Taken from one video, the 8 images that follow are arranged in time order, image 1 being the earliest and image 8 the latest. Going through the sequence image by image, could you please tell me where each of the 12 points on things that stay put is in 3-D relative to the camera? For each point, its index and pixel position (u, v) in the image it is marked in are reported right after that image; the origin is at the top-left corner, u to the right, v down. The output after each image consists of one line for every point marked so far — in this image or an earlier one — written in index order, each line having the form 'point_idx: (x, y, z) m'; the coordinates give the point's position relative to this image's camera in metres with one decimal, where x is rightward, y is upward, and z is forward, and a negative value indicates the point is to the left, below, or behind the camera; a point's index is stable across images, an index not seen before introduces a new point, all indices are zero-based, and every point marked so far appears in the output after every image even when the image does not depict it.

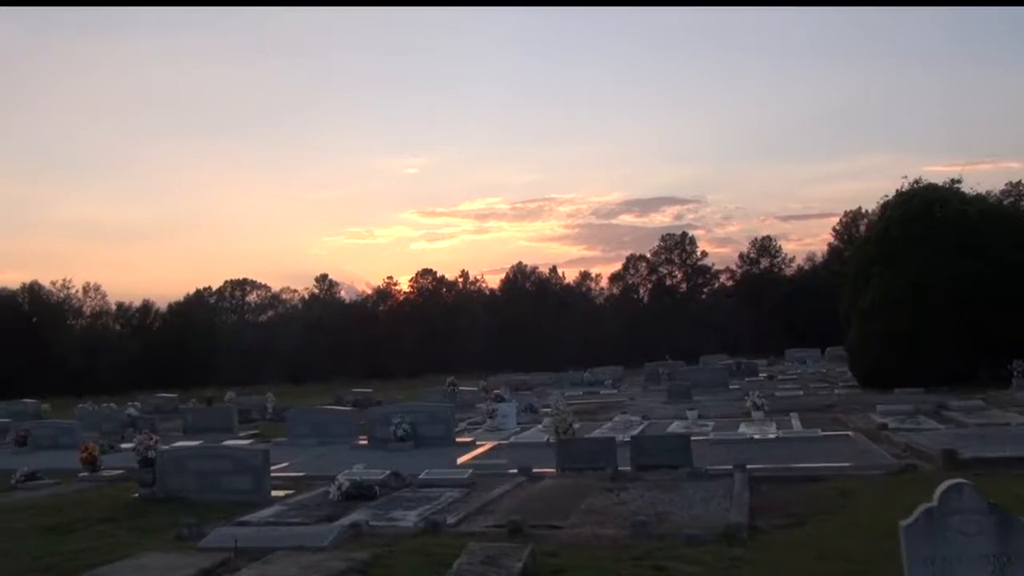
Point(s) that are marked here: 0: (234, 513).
0: (-4.1, -3.4, +15.3) m
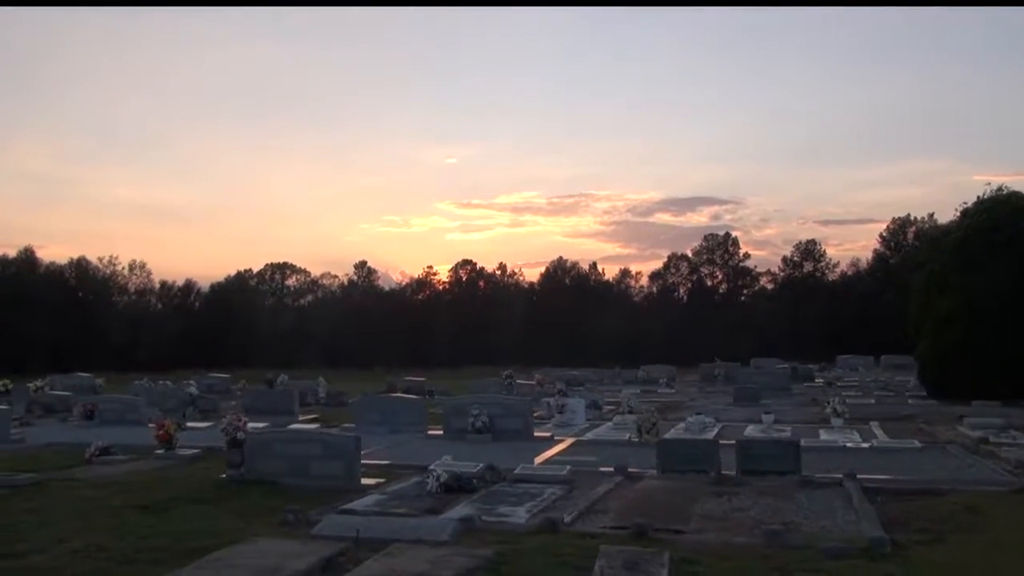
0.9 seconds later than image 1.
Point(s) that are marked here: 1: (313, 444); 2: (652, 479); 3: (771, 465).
0: (-2.6, -3.1, +15.0) m
1: (-3.3, -2.6, +16.6) m
2: (+2.2, -3.0, +15.7) m
3: (+4.0, -2.7, +15.5) m
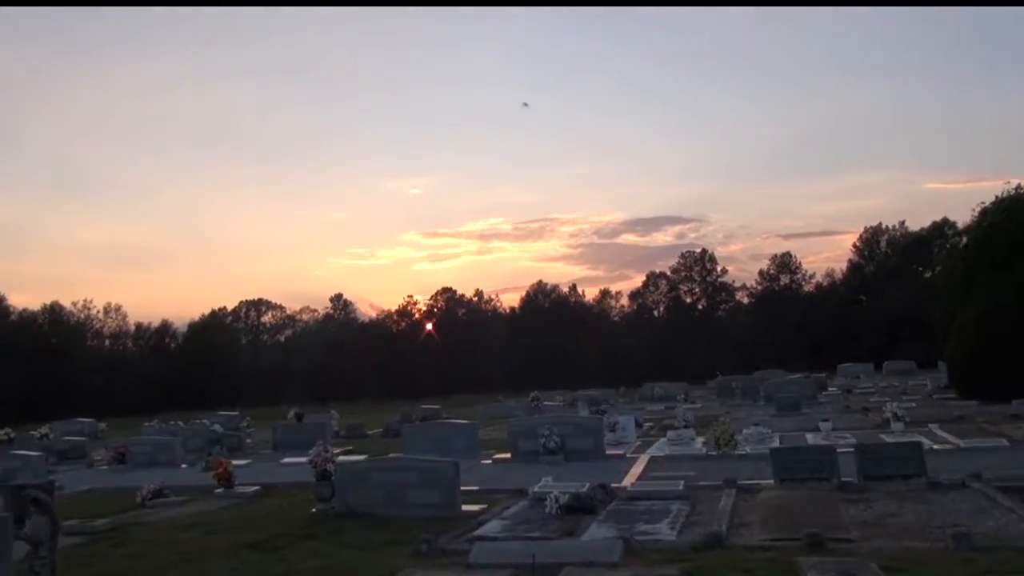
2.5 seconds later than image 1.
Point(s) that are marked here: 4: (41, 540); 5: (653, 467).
0: (-0.9, -3.4, +14.3) m
1: (-1.6, -2.9, +15.9) m
2: (+3.9, -3.0, +15.2) m
3: (+5.7, -2.7, +15.0) m
4: (-5.1, -2.7, +10.8) m
5: (+2.7, -3.4, +19.2) m
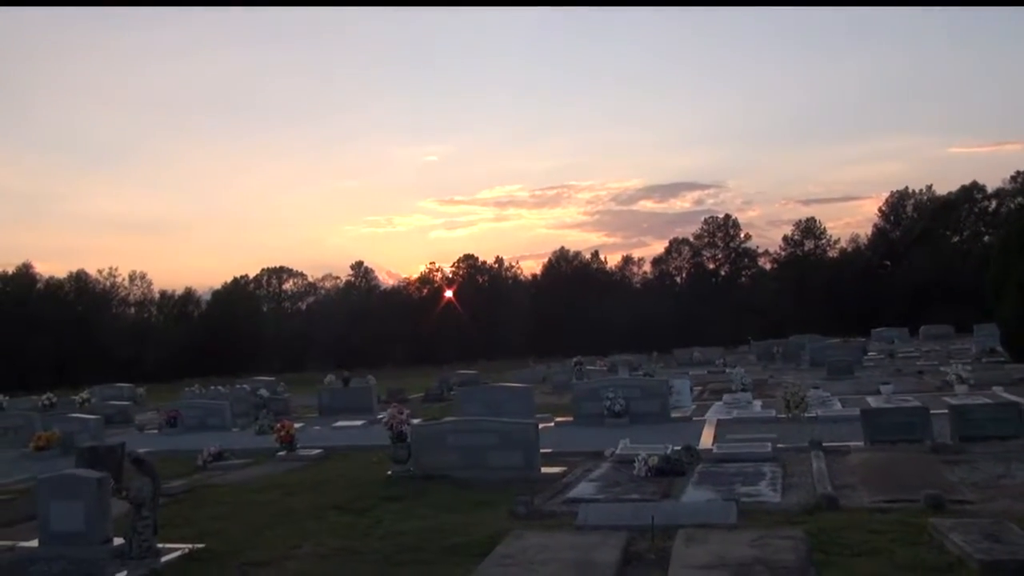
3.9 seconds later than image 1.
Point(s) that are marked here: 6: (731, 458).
0: (+0.3, -2.8, +14.0) m
1: (-0.4, -2.3, +15.6) m
2: (+5.2, -2.4, +14.8) m
3: (+7.0, -2.0, +14.6) m
4: (-3.9, -2.2, +10.6) m
5: (+4.0, -2.6, +18.9) m
6: (+3.2, -2.5, +14.7) m
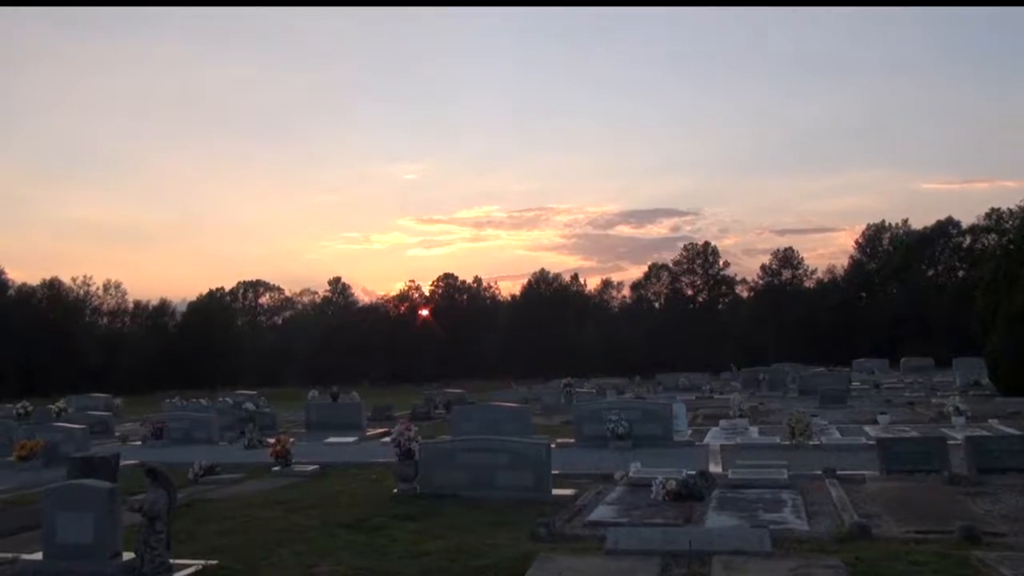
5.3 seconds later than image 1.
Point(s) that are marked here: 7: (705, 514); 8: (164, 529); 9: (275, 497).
0: (+0.5, -3.0, +13.7) m
1: (-0.2, -2.5, +15.3) m
2: (+5.3, -2.8, +14.7) m
3: (+7.1, -2.5, +14.5) m
4: (-3.6, -2.3, +10.2) m
5: (+4.1, -3.1, +18.7) m
6: (+3.4, -2.8, +14.5) m
7: (+2.4, -2.8, +12.6) m
8: (-3.6, -2.5, +10.3) m
9: (-3.9, -3.5, +16.8) m
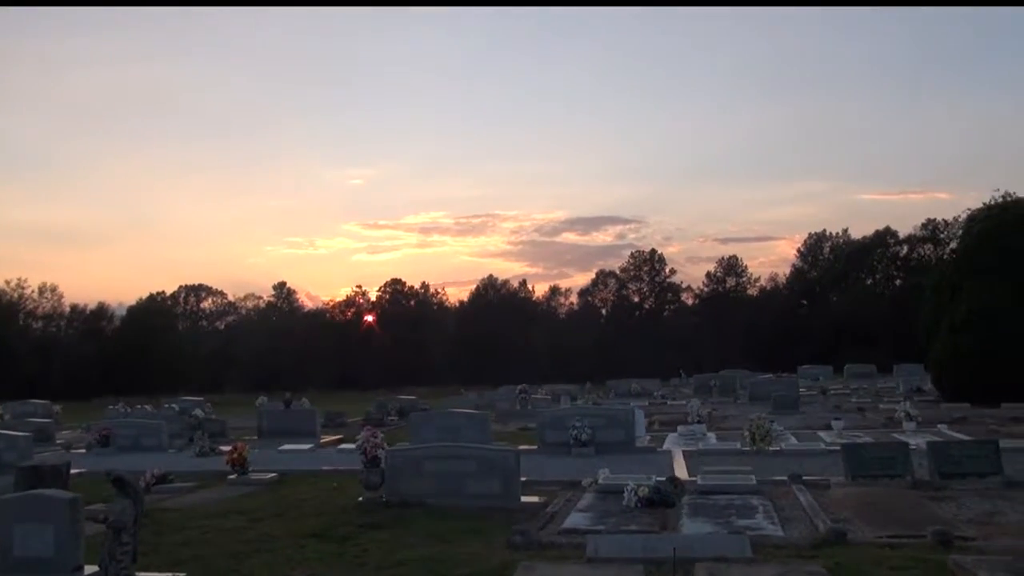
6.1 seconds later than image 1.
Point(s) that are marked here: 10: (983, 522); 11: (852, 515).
0: (+0.1, -3.1, +13.5) m
1: (-0.7, -2.6, +15.1) m
2: (+4.9, -2.9, +14.8) m
3: (+6.7, -2.6, +14.7) m
4: (-3.8, -2.3, +9.8) m
5: (+3.4, -3.2, +18.8) m
6: (+2.9, -2.9, +14.5) m
7: (+2.1, -2.9, +12.6) m
8: (-3.8, -2.5, +9.9) m
9: (-4.5, -3.5, +16.4) m
10: (+5.6, -2.8, +12.1) m
11: (+4.3, -2.8, +12.7) m
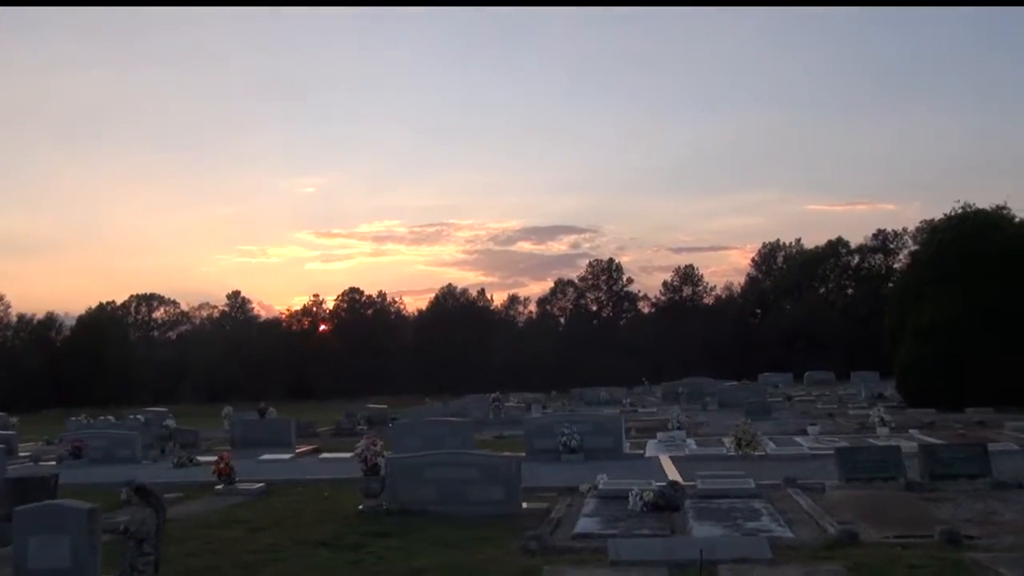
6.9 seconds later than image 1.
0: (+0.2, -3.2, +13.6) m
1: (-0.7, -2.7, +15.2) m
2: (+4.9, -3.0, +15.1) m
3: (+6.7, -2.7, +15.1) m
4: (-3.5, -2.4, +9.7) m
5: (+3.2, -3.3, +19.0) m
6: (+3.0, -3.0, +14.8) m
7: (+2.2, -3.0, +12.8) m
8: (-3.5, -2.5, +9.8) m
9: (-4.5, -3.7, +16.3) m
10: (+5.8, -2.9, +12.4) m
11: (+4.4, -2.9, +12.9) m
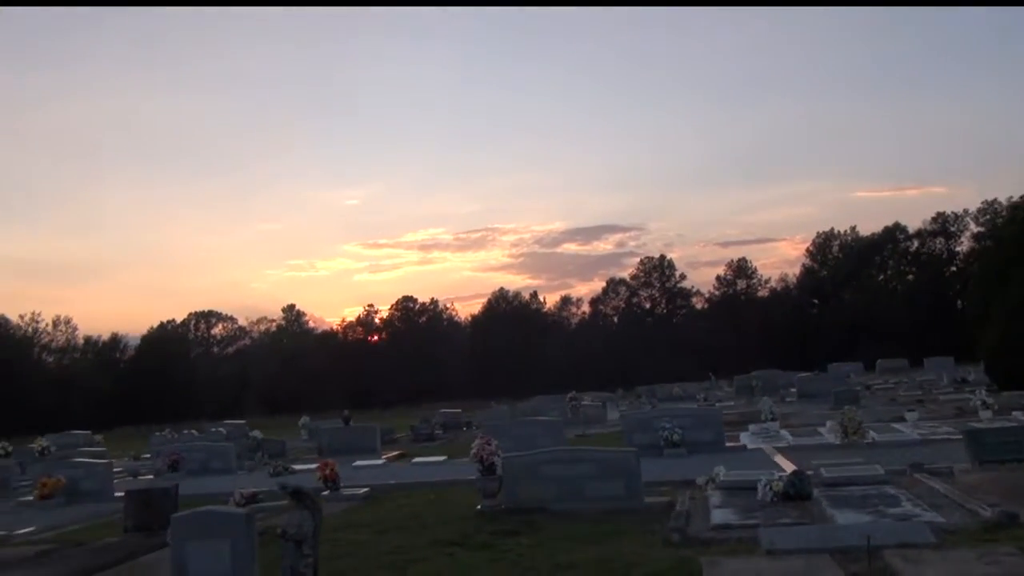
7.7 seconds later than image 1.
0: (+1.9, -3.1, +13.4) m
1: (+1.1, -2.6, +15.0) m
2: (+6.7, -2.7, +14.7) m
3: (+8.5, -2.3, +14.6) m
4: (-2.0, -2.4, +9.7) m
5: (+5.2, -3.1, +18.6) m
6: (+4.7, -2.8, +14.4) m
7: (+3.9, -2.8, +12.5) m
8: (-2.0, -2.6, +9.8) m
9: (-2.7, -3.7, +16.3) m
10: (+7.4, -2.5, +12.0) m
11: (+6.1, -2.6, +12.6) m
